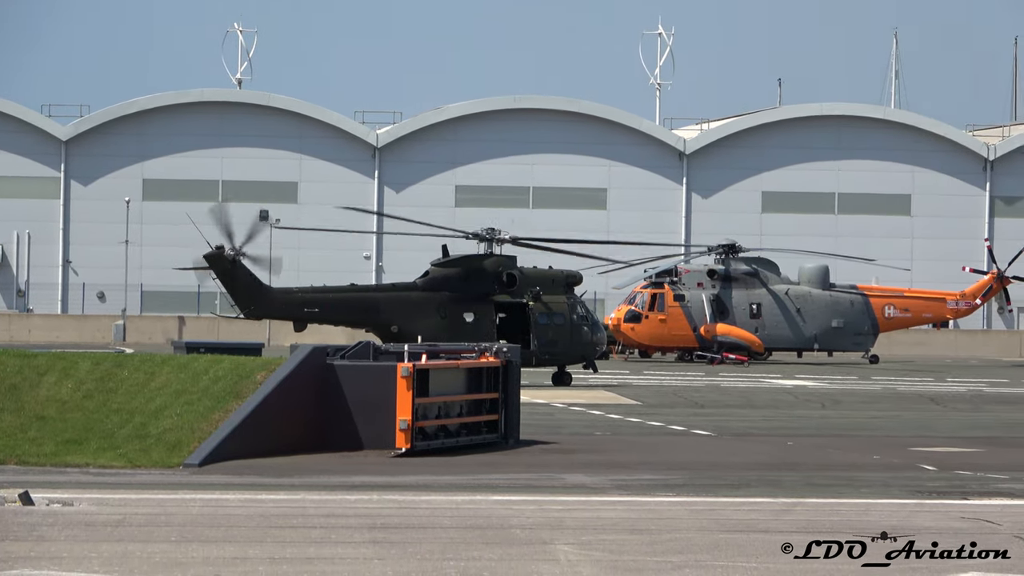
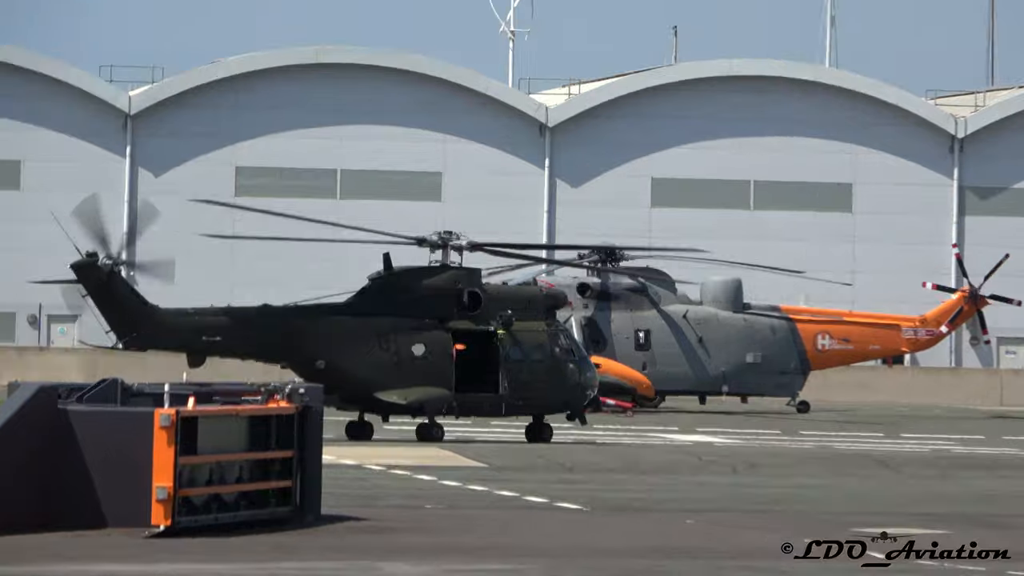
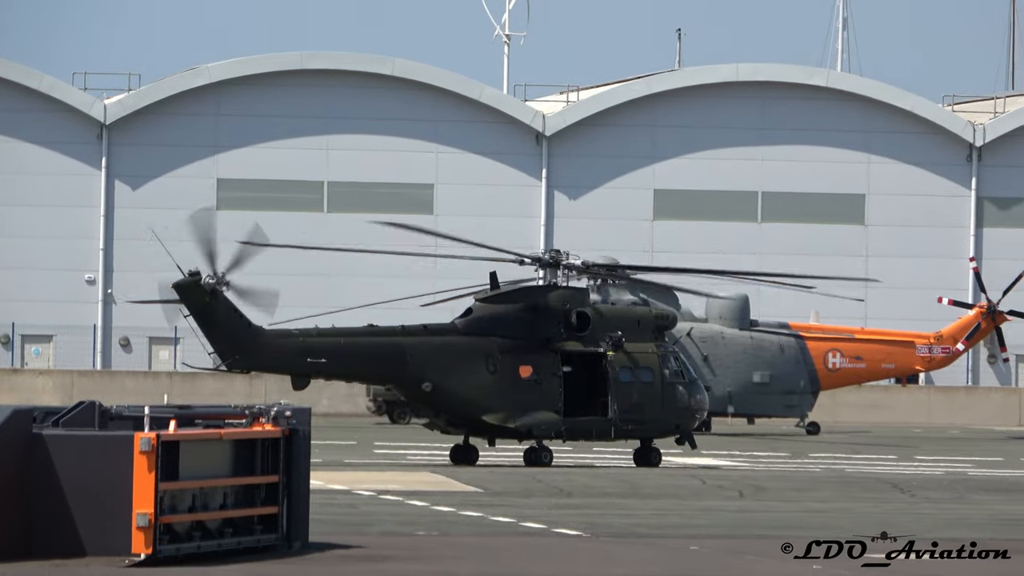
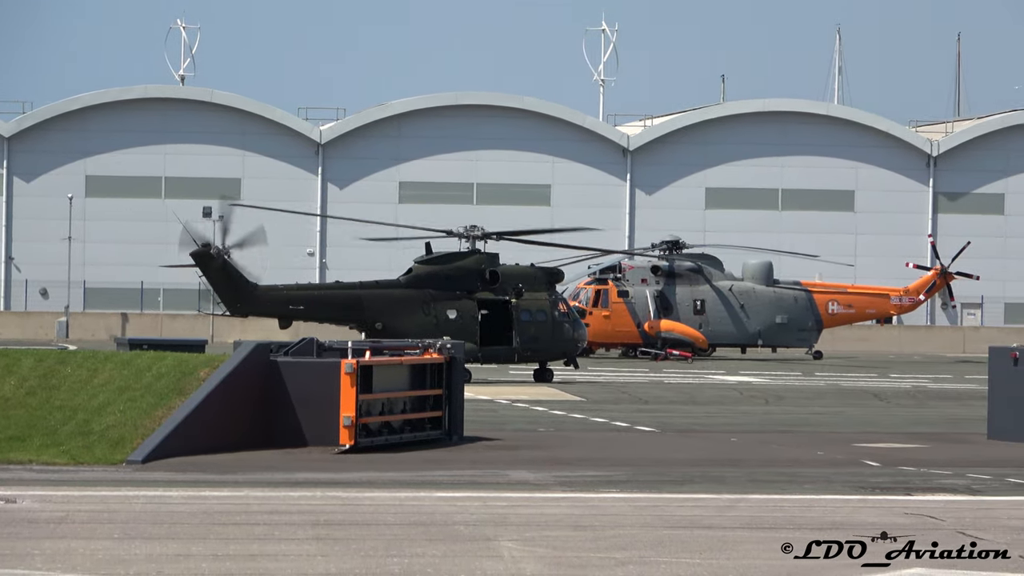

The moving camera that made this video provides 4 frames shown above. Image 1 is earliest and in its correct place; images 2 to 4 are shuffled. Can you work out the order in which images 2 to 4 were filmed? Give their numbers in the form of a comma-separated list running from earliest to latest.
4, 2, 3
